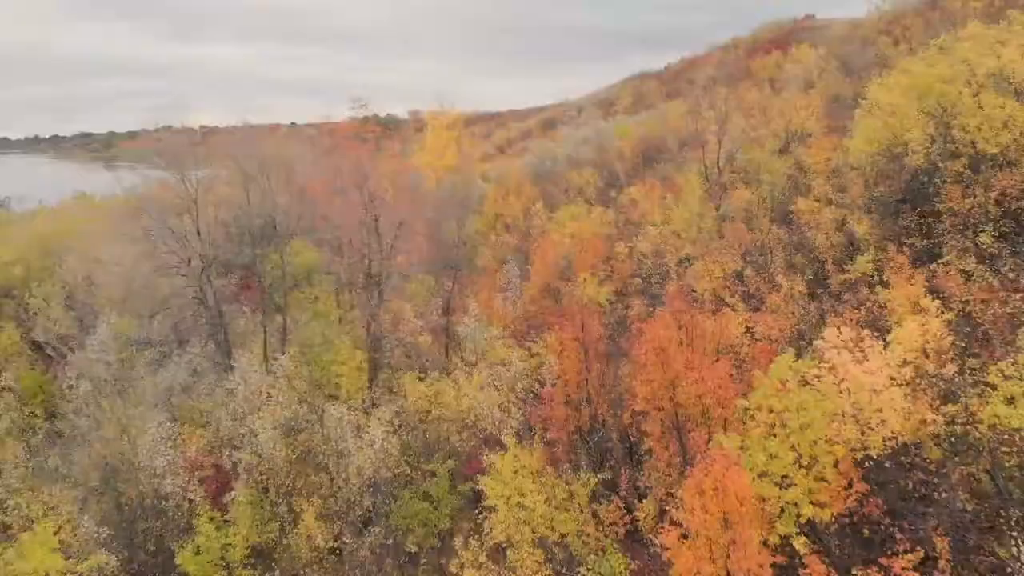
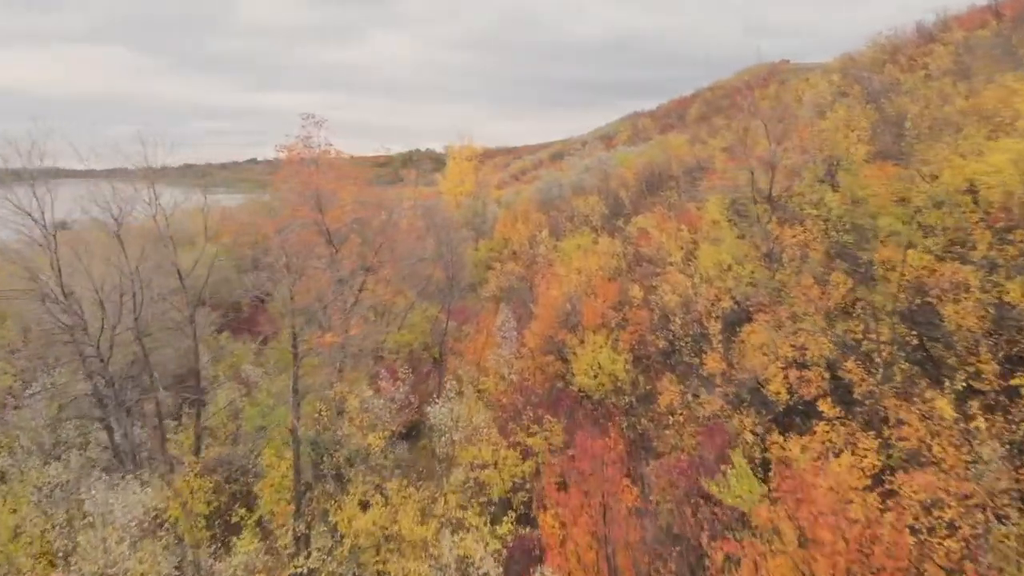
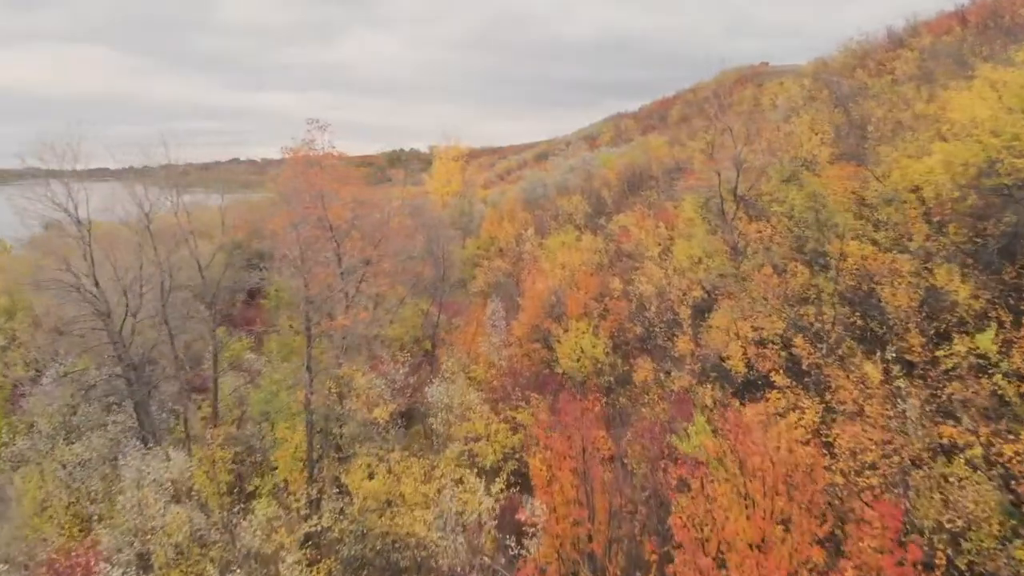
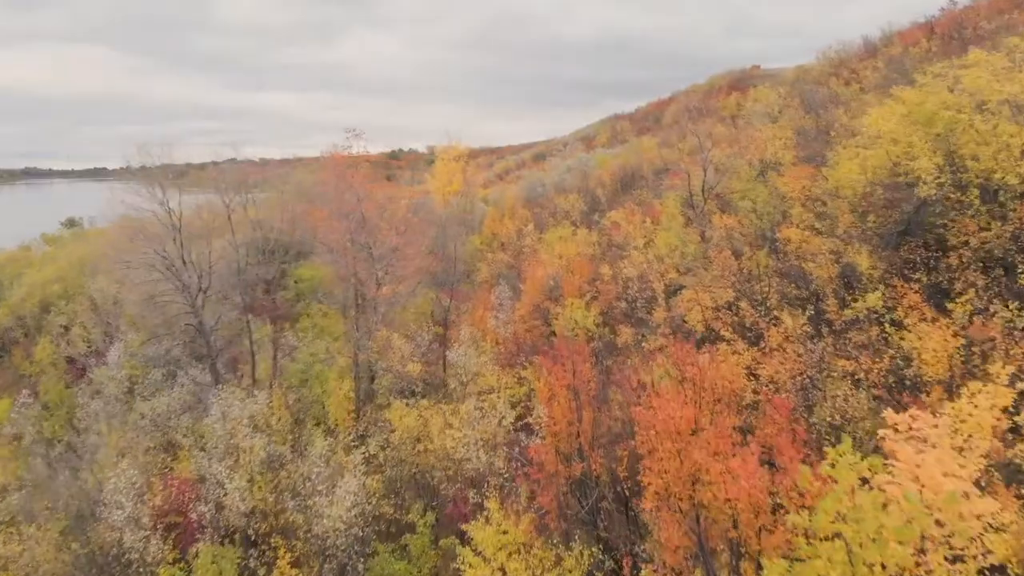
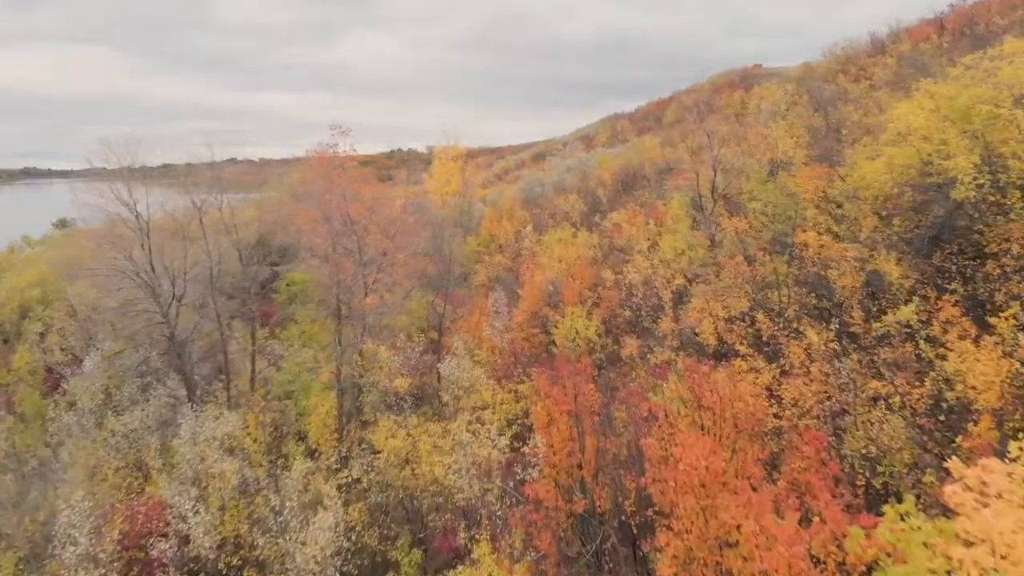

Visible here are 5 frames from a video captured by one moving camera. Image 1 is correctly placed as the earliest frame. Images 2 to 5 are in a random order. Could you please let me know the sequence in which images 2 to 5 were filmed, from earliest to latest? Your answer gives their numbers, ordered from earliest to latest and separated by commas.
4, 5, 3, 2
